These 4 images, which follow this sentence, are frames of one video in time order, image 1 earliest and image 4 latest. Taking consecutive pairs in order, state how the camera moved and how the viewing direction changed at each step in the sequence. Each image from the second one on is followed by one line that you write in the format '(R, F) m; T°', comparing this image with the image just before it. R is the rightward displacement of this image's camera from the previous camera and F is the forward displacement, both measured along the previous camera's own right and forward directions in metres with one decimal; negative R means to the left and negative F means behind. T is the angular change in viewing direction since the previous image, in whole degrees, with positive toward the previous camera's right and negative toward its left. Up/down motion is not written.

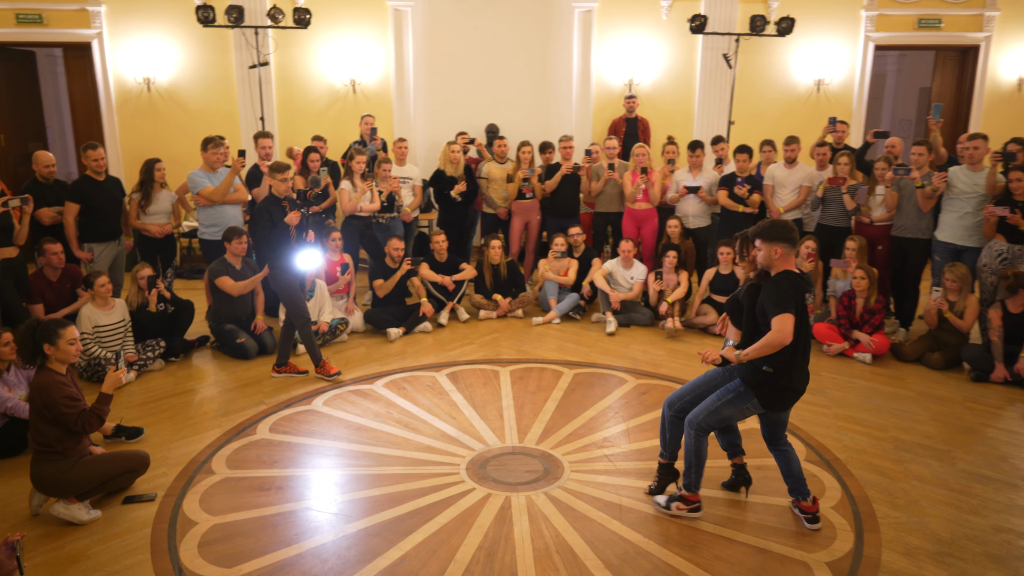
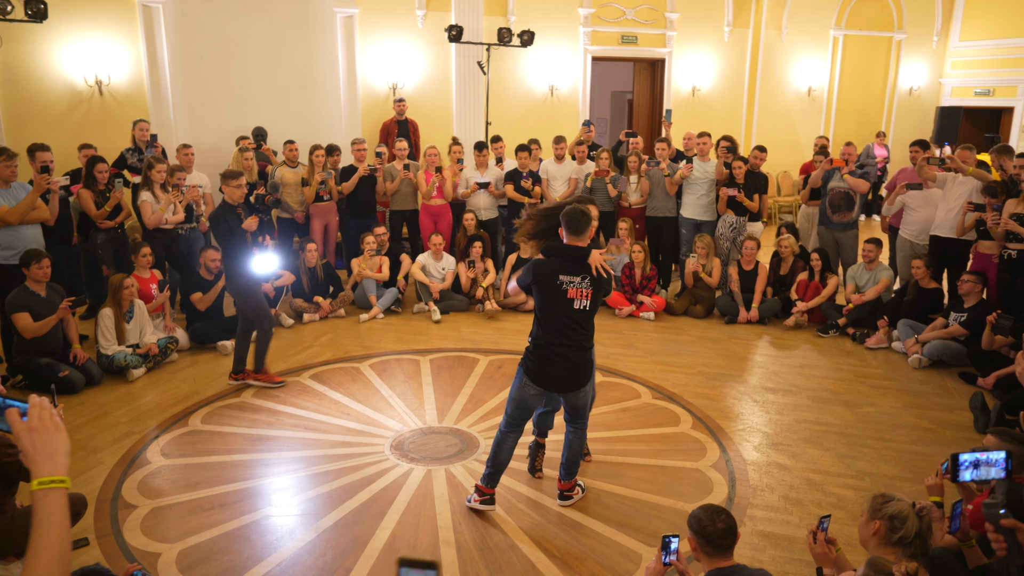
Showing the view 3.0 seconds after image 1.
(-1.2, -0.2) m; +24°
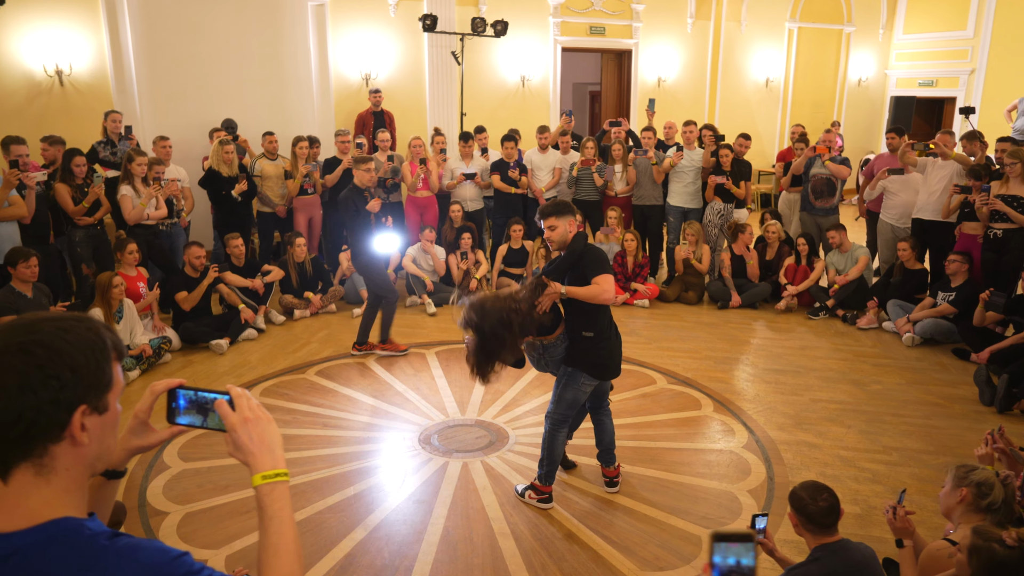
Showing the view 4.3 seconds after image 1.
(-0.5, +0.1) m; +4°
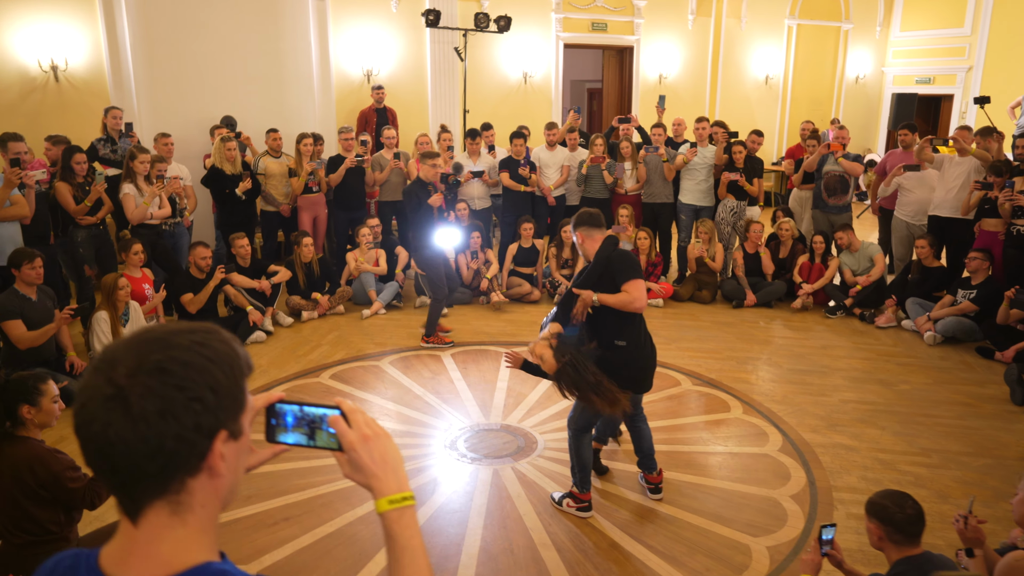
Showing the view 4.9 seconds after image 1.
(-0.2, +0.1) m; +1°
